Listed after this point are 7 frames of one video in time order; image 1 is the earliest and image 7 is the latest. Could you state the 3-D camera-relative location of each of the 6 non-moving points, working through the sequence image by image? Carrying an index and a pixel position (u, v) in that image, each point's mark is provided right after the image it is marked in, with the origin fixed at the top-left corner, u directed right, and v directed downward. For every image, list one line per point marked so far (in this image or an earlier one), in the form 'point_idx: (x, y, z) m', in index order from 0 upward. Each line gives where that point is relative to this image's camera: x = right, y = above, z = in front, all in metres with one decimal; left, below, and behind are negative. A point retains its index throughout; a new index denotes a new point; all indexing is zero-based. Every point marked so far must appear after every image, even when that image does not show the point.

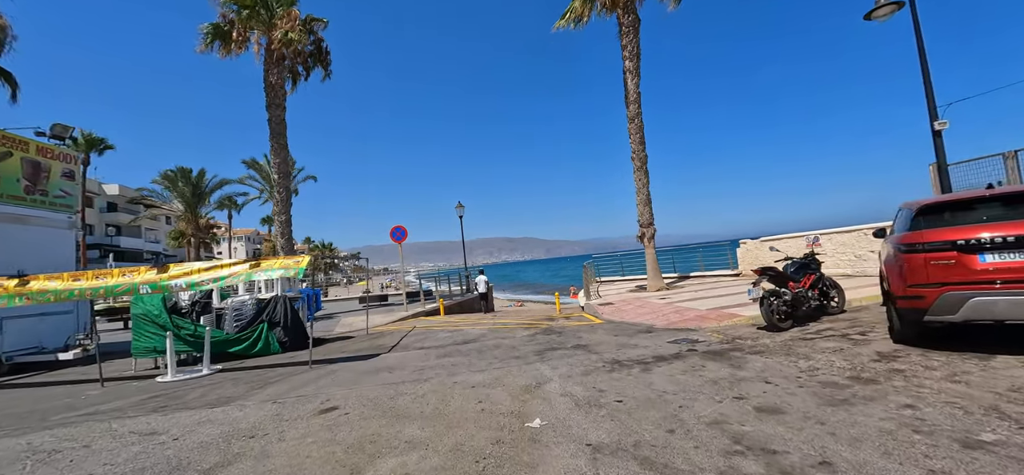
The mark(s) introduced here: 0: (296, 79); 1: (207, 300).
0: (-9.2, +6.7, +19.5) m
1: (-7.2, -1.5, +10.8) m
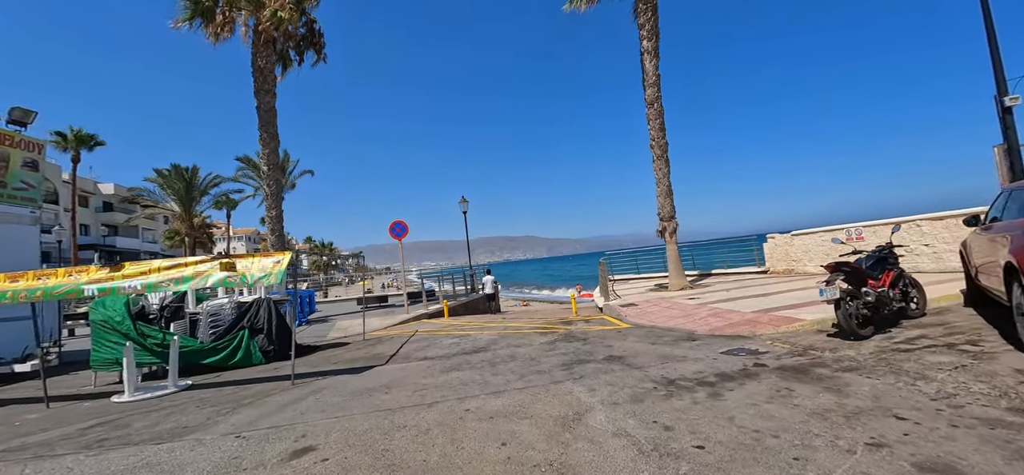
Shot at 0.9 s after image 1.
0: (-8.9, +6.8, +18.2) m
1: (-6.9, -1.4, +9.4) m
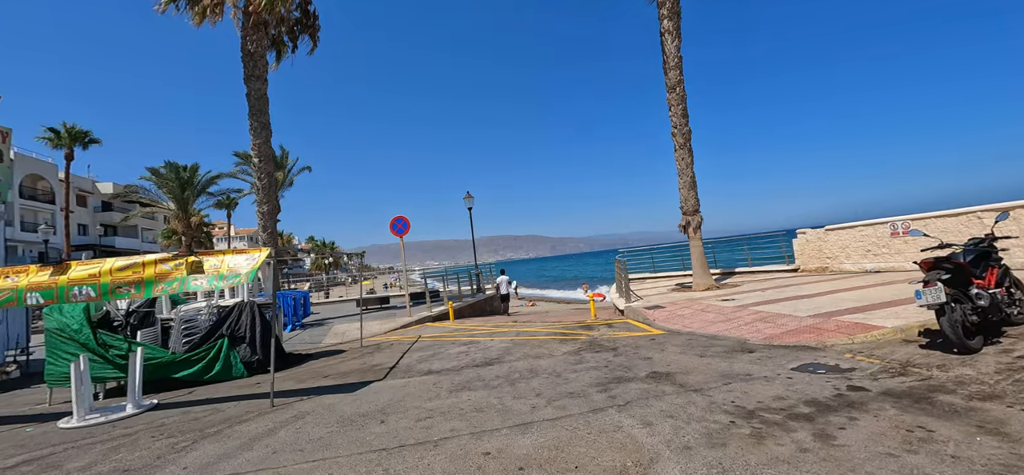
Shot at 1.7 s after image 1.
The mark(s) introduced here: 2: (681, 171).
0: (-8.6, +6.9, +17.0) m
1: (-6.6, -1.3, +8.3) m
2: (+5.3, +2.1, +14.4) m
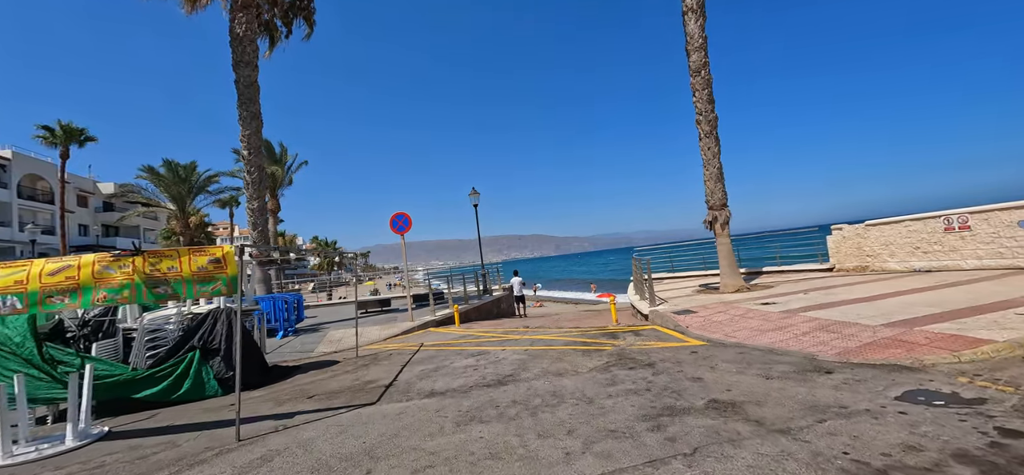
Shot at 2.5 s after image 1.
0: (-8.3, +7.0, +15.9) m
1: (-6.3, -1.3, +7.2) m
2: (+5.6, +2.2, +13.2) m
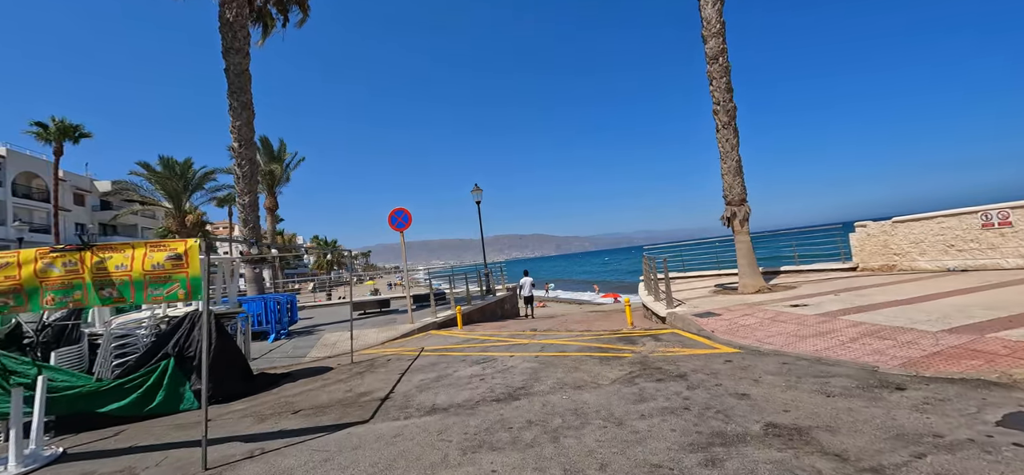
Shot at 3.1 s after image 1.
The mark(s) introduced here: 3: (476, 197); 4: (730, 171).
0: (-8.1, +7.0, +15.2) m
1: (-6.2, -1.2, +6.5) m
2: (+5.8, +2.3, +12.5) m
3: (-1.5, +1.8, +19.7) m
4: (+5.9, +1.8, +12.3) m
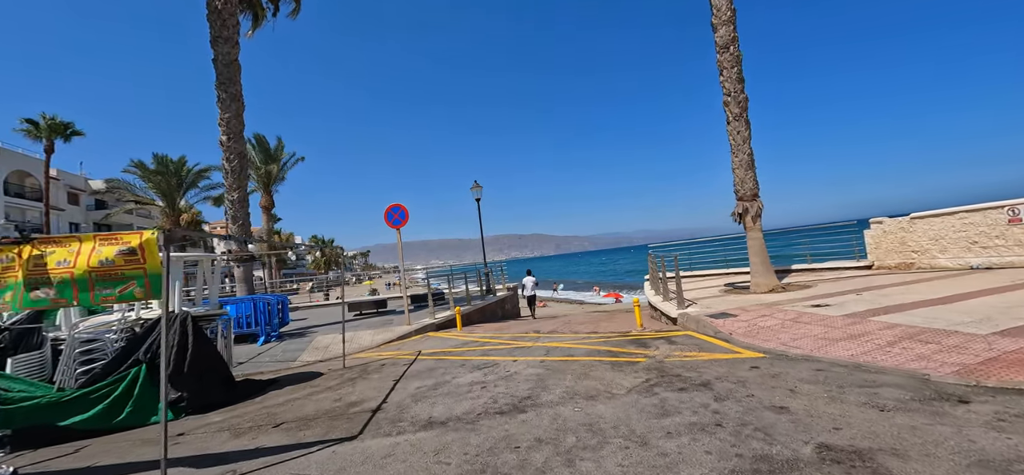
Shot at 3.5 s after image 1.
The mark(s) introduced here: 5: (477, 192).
0: (-8.1, +7.1, +14.6) m
1: (-6.1, -1.1, +5.9) m
2: (+5.8, +2.3, +11.9) m
3: (-1.5, +1.8, +19.1) m
4: (+5.9, +1.9, +11.8) m
5: (-1.5, +2.0, +19.4) m
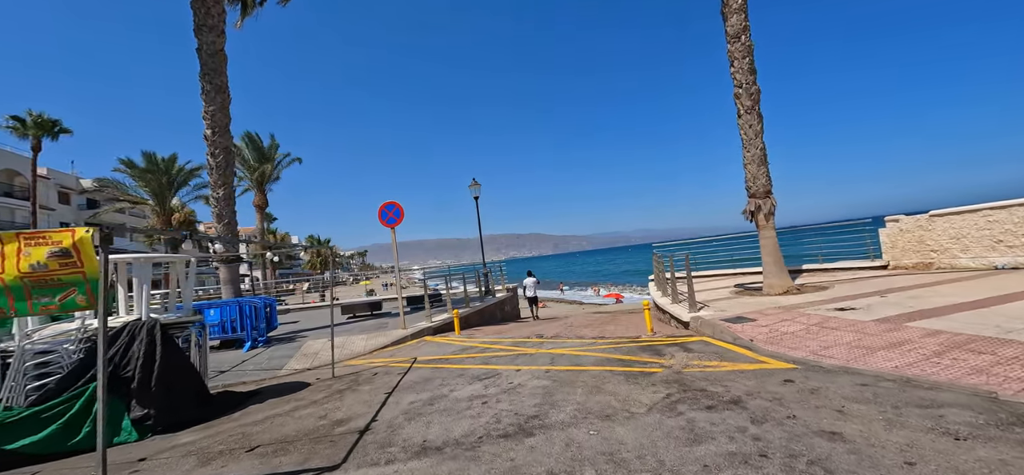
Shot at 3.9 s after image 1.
0: (-8.1, +7.1, +14.0) m
1: (-6.1, -1.1, +5.3) m
2: (+5.8, +2.4, +11.4) m
3: (-1.5, +1.9, +18.5) m
4: (+5.9, +1.9, +11.2) m
5: (-1.5, +2.0, +18.8) m
